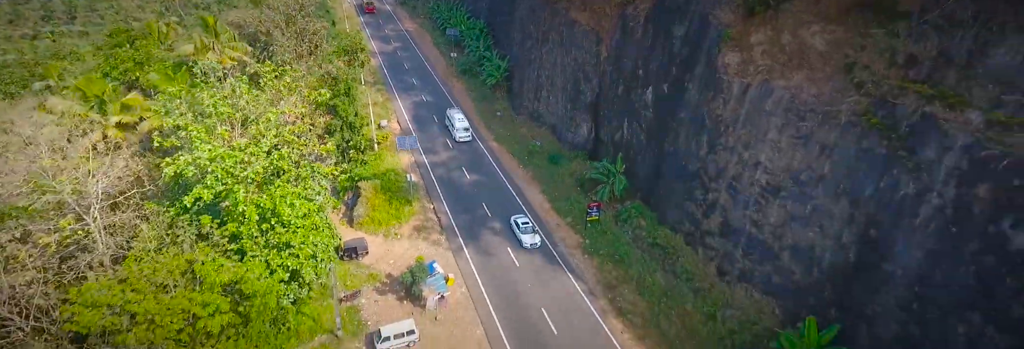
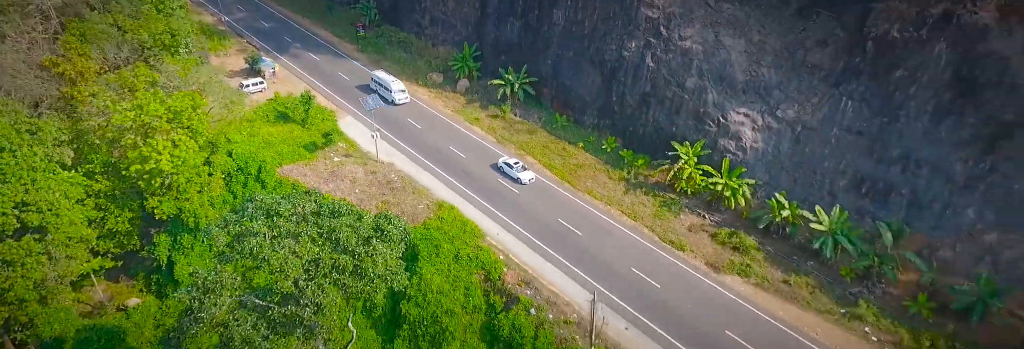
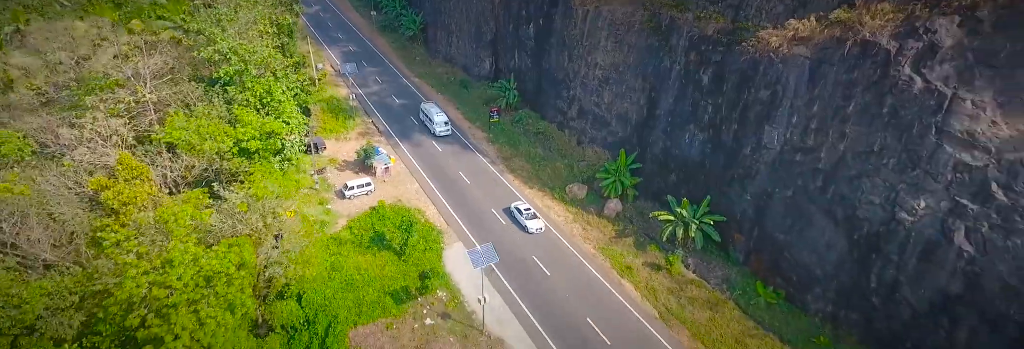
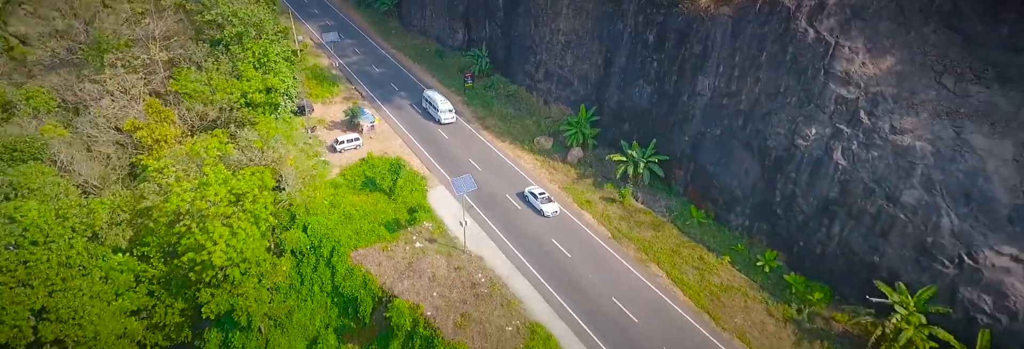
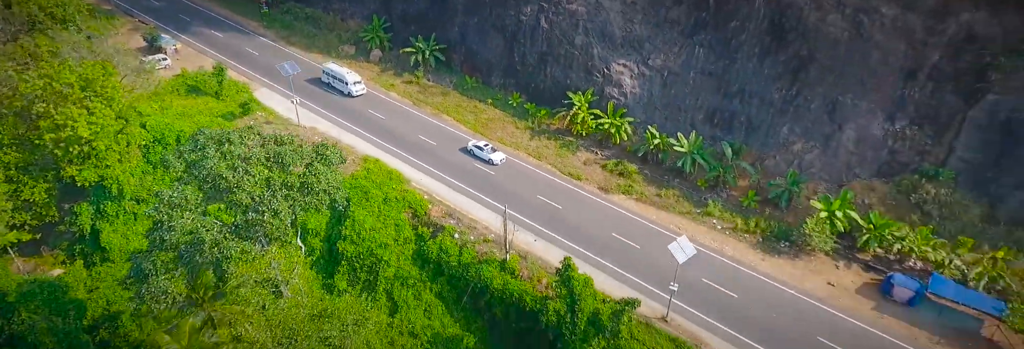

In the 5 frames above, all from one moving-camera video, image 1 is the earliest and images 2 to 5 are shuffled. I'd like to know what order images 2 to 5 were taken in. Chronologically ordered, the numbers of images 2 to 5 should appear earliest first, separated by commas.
3, 4, 2, 5
